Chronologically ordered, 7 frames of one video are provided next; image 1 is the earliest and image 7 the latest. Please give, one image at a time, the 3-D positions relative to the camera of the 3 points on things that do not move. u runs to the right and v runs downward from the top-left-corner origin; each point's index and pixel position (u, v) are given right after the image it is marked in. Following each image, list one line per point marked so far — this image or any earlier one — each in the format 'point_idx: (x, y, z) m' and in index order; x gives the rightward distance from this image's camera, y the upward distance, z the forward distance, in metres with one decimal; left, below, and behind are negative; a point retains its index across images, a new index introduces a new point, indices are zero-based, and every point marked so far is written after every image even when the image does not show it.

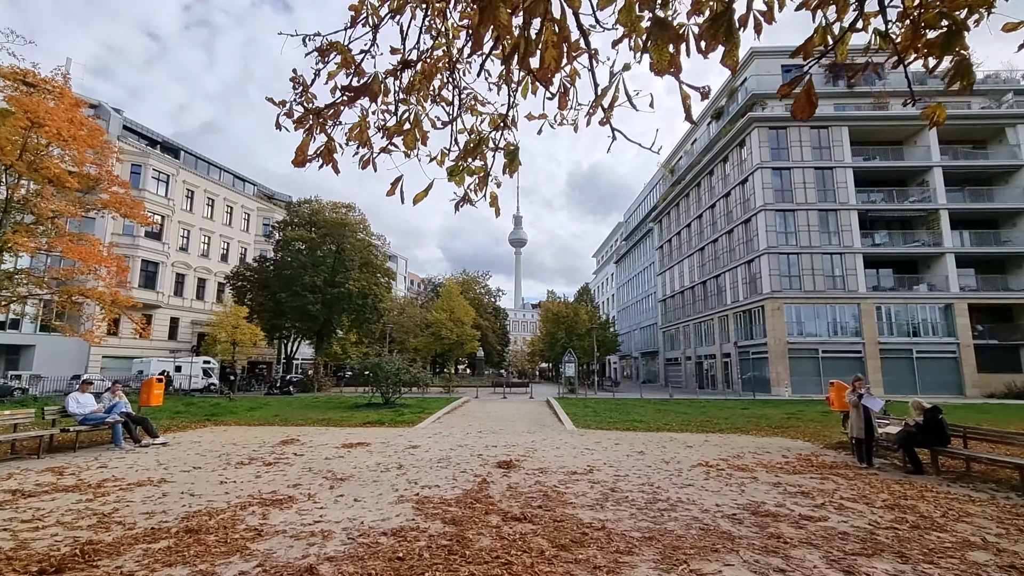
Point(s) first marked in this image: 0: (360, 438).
0: (-4.0, -4.0, +12.9) m
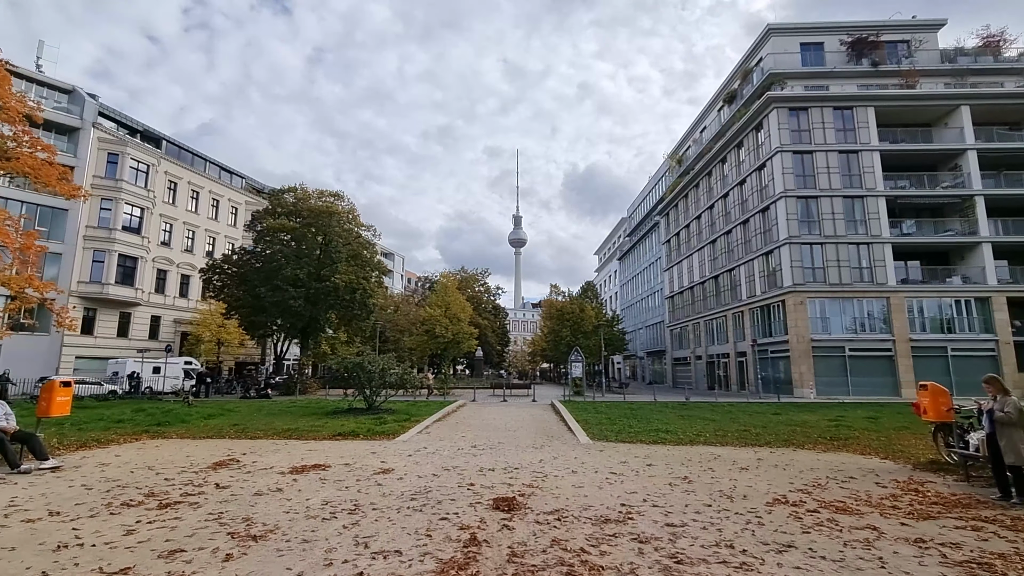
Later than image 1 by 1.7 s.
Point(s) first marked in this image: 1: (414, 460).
0: (-4.0, -3.5, +10.1) m
1: (-2.0, -3.5, +9.9) m
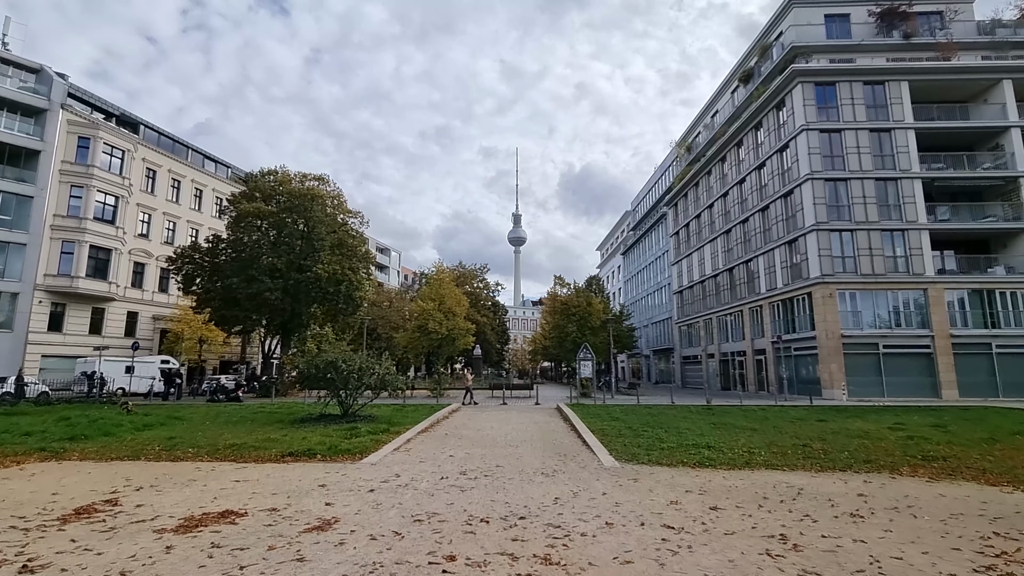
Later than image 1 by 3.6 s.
0: (-3.9, -3.1, +7.1) m
1: (-2.0, -3.0, +6.9) m
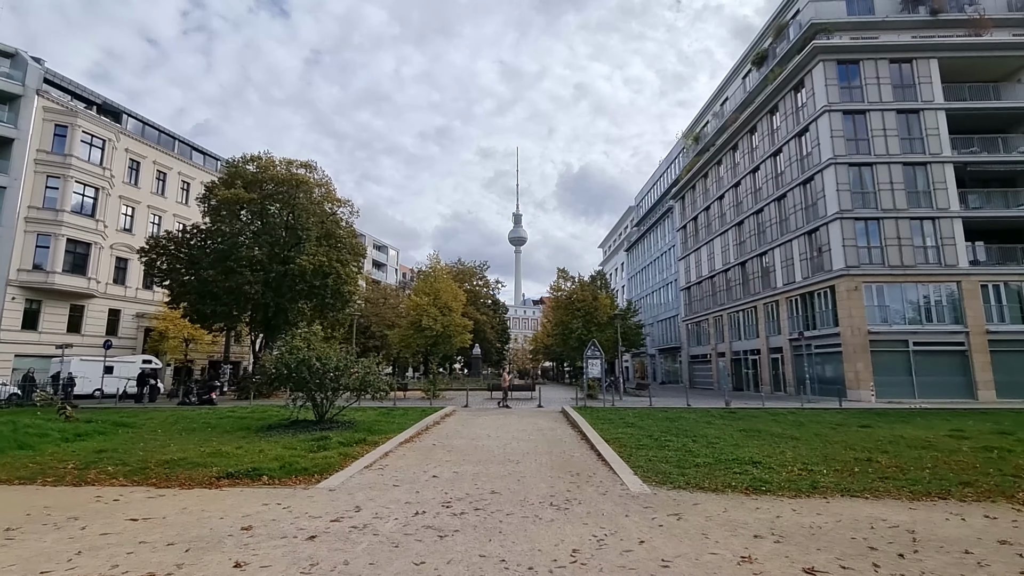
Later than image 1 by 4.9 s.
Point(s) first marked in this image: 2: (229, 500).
0: (-4.0, -2.7, +4.9) m
1: (-2.0, -2.6, +4.7) m
2: (-4.0, -3.0, +6.9) m
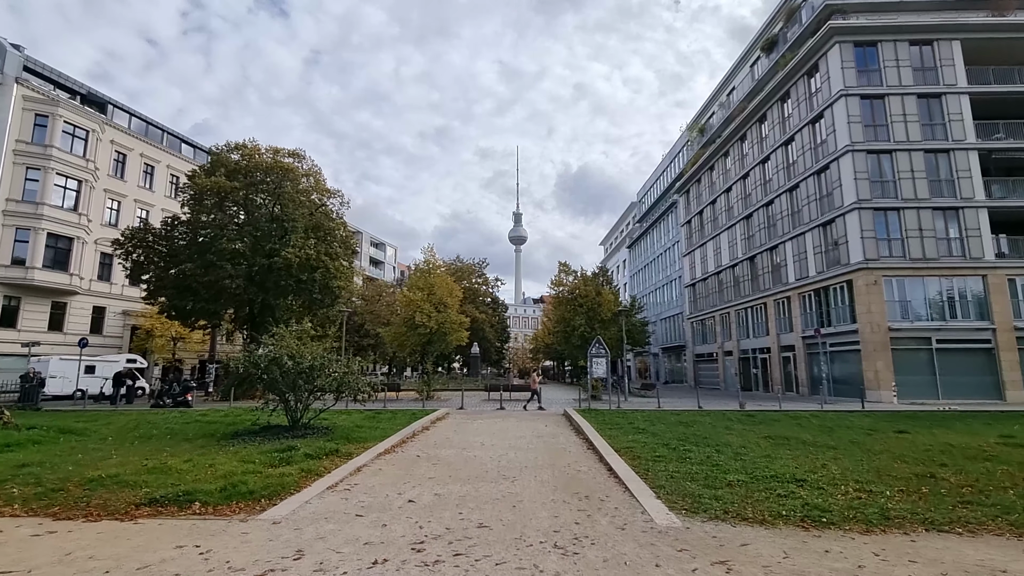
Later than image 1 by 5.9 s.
0: (-4.0, -2.4, +3.3) m
1: (-2.1, -2.4, +3.1) m
2: (-4.1, -2.7, +5.3) m
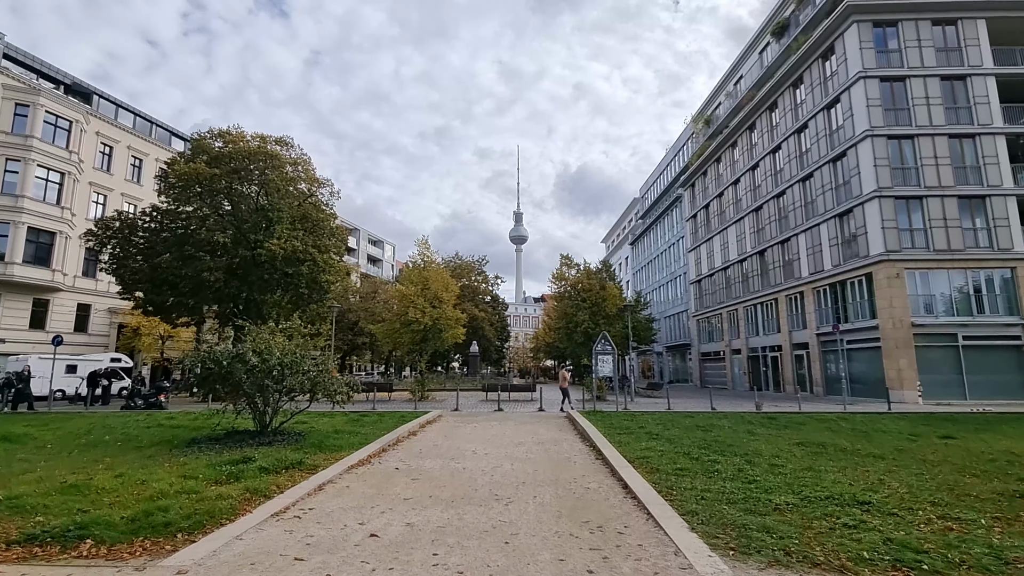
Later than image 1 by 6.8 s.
0: (-4.1, -2.1, +1.8) m
1: (-2.1, -2.0, +1.6) m
2: (-4.2, -2.4, +3.8) m
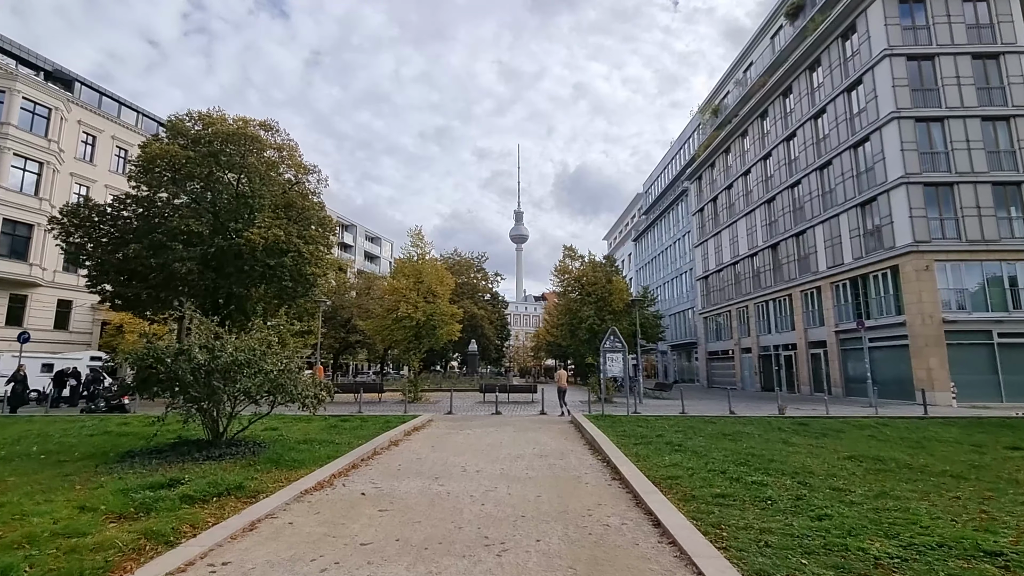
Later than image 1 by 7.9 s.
0: (-4.2, -1.8, 0.0) m
1: (-2.2, -1.7, -0.2) m
2: (-4.2, -2.1, +2.0) m
